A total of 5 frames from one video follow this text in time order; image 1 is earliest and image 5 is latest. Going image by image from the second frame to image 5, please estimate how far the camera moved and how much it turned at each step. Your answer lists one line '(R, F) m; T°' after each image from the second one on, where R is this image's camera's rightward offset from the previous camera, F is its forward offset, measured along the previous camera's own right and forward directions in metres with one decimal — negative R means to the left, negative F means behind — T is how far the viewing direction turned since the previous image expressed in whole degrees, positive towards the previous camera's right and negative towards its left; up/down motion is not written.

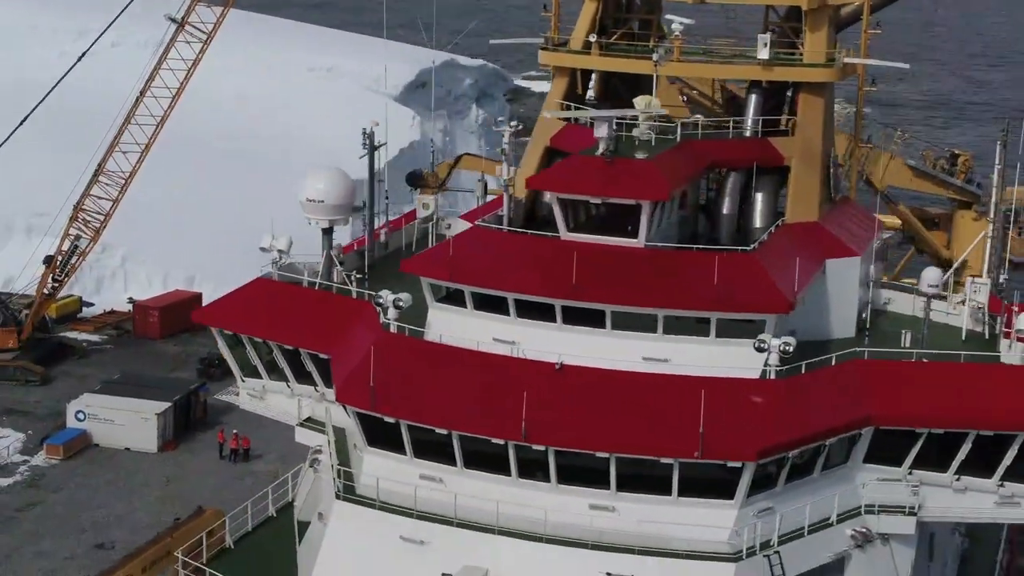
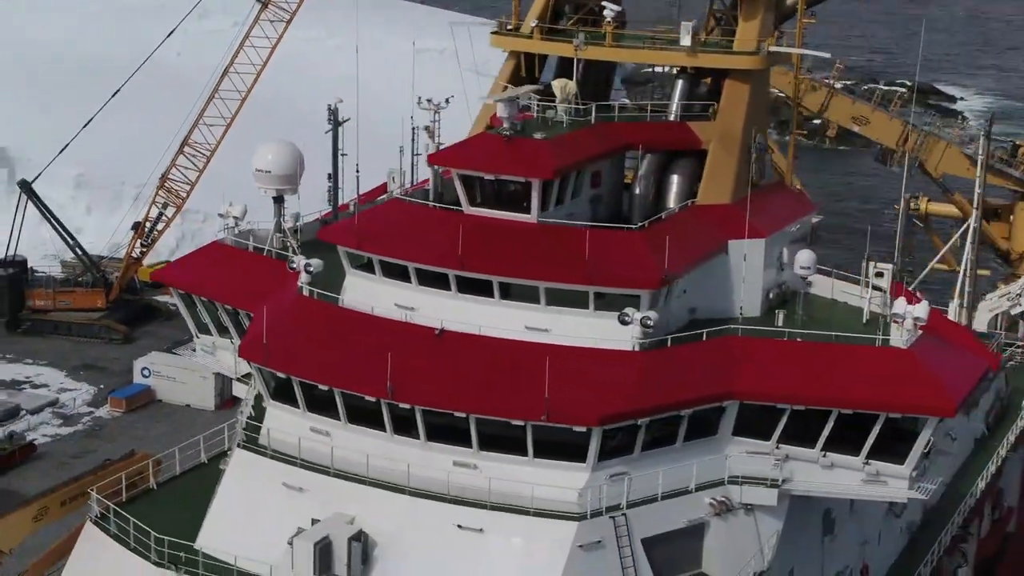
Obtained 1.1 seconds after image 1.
(+2.8, -0.7) m; -7°
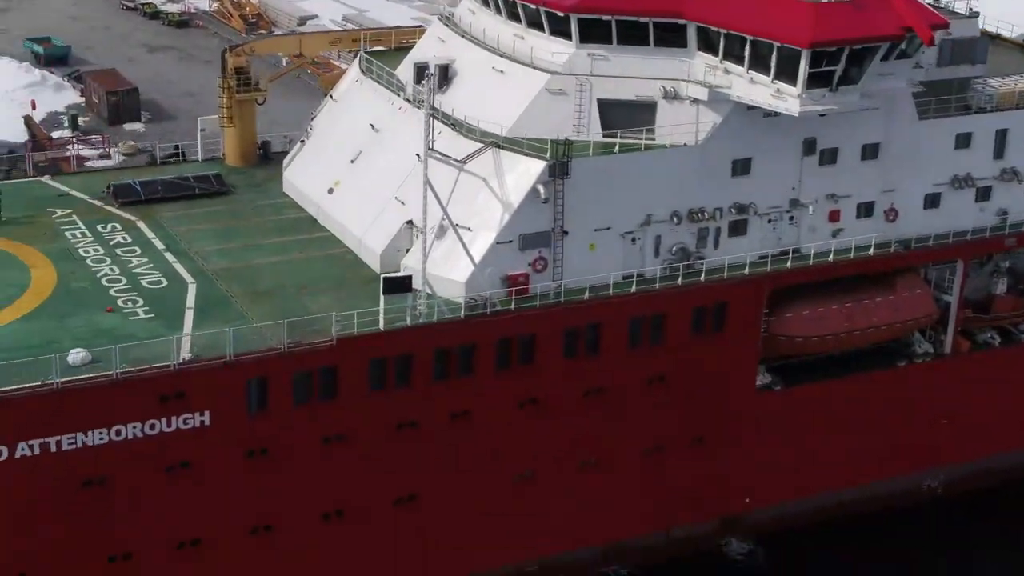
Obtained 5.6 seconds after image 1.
(+12.7, -4.3) m; -33°
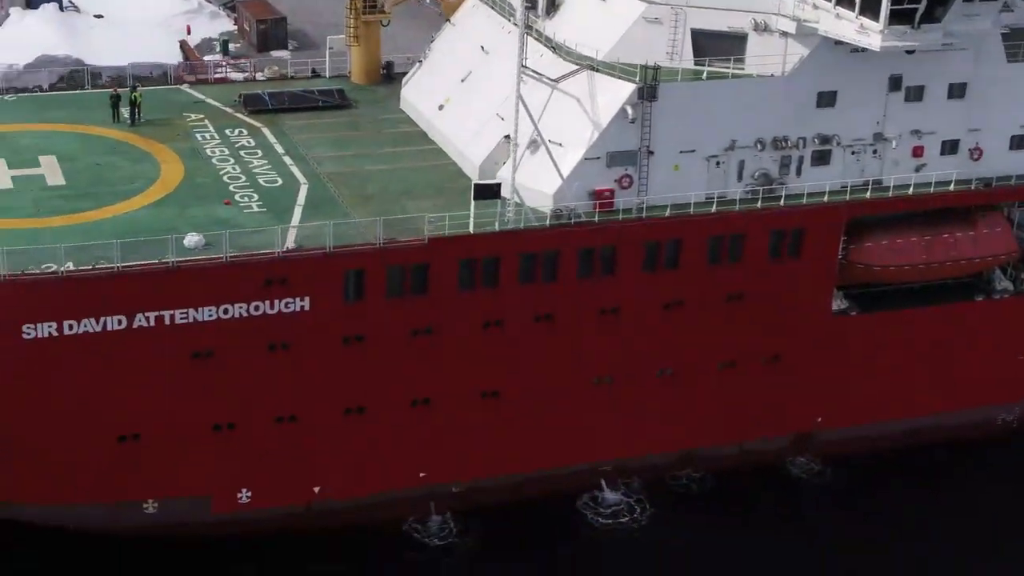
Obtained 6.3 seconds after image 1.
(+1.1, -1.5) m; -6°
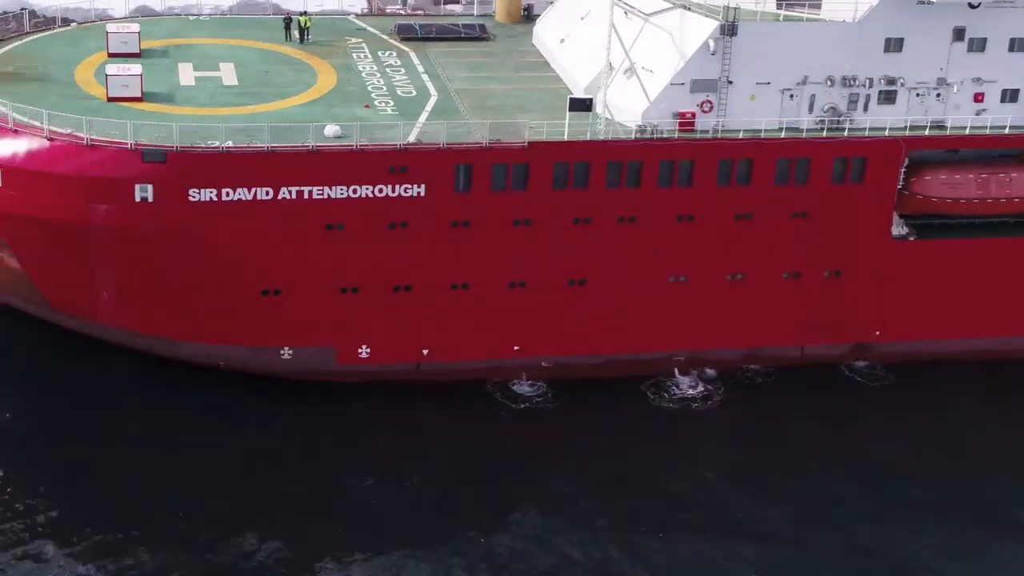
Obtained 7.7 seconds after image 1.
(+2.1, -3.7) m; -7°
